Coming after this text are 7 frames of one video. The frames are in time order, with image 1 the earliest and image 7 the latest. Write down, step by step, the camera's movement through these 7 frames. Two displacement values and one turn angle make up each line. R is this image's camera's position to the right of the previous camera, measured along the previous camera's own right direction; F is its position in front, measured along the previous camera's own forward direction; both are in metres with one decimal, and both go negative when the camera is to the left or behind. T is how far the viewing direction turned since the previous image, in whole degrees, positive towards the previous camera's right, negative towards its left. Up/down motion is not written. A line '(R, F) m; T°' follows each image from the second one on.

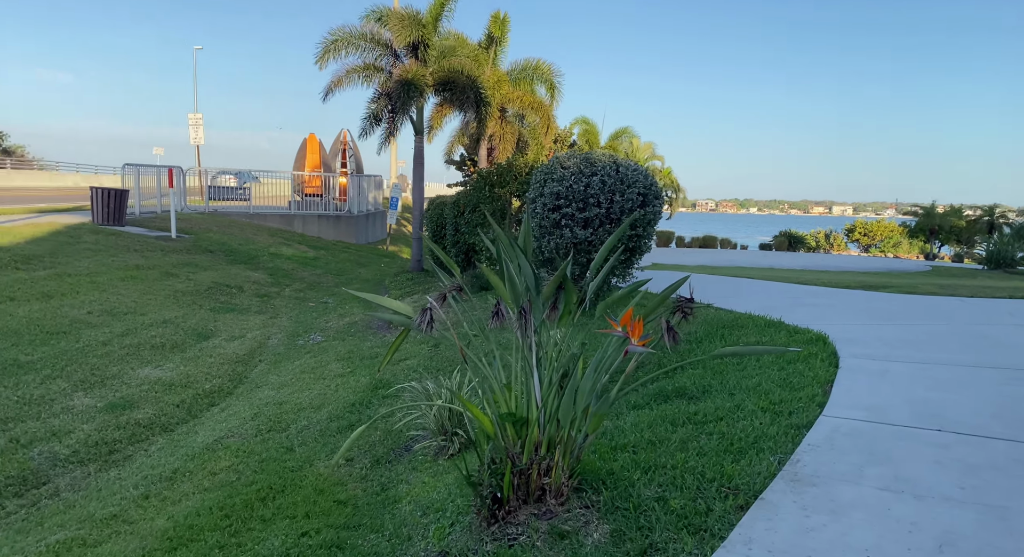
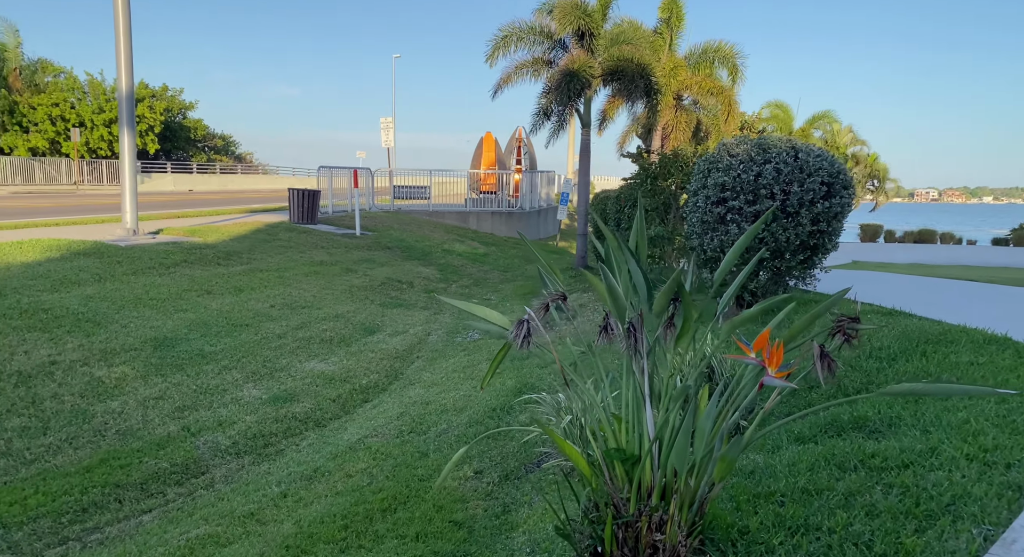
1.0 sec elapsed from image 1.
(+0.2, +0.4) m; -15°
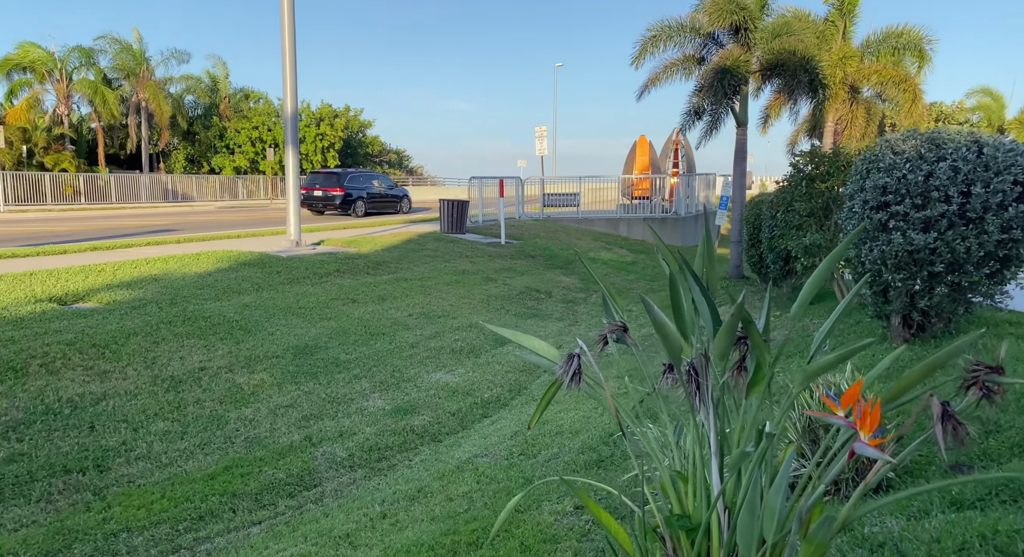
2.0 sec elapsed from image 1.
(+0.3, +0.3) m; -13°
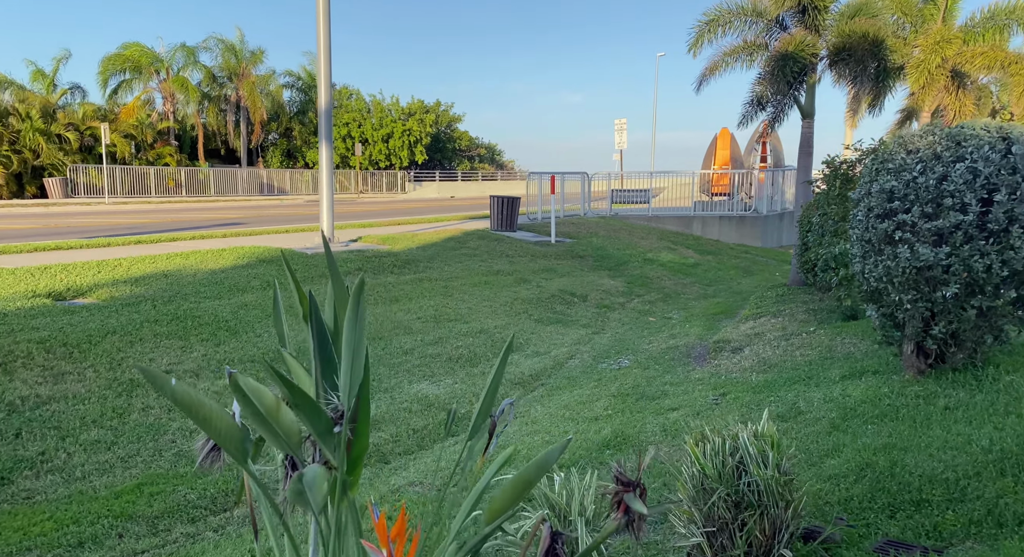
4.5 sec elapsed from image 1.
(+0.9, +0.6) m; -7°
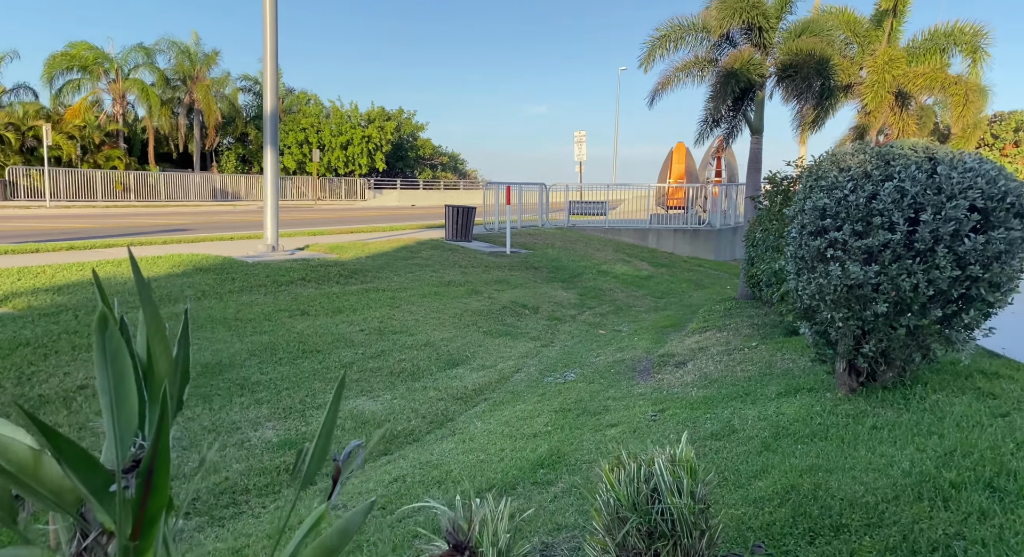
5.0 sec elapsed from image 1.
(+0.2, +0.1) m; +3°
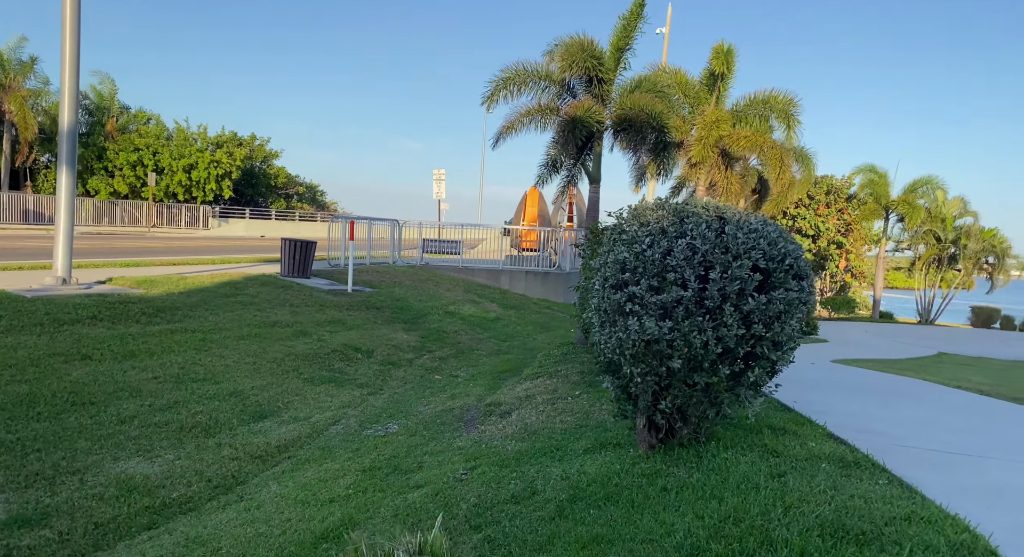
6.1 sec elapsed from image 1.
(+0.4, +0.3) m; +11°
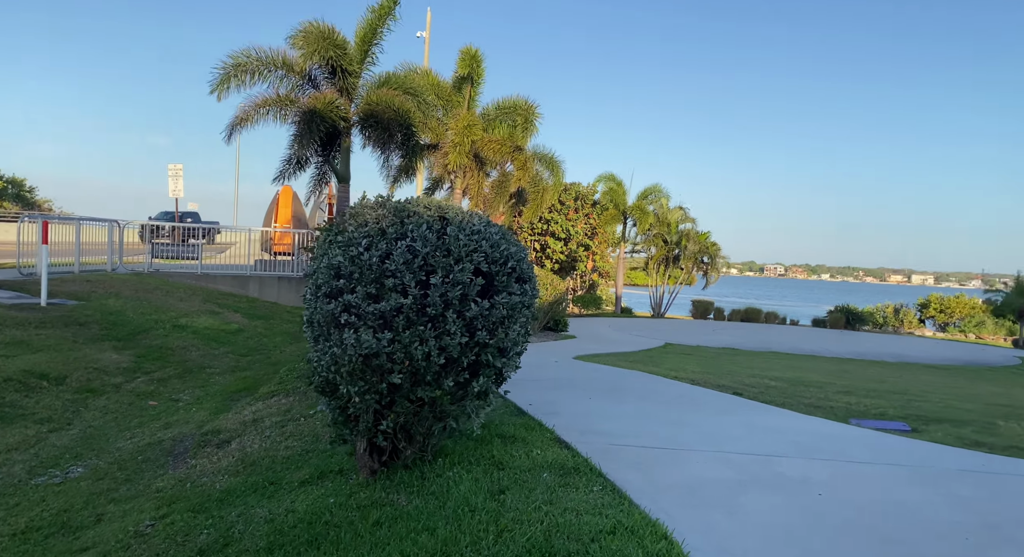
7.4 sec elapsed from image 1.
(+0.4, +0.4) m; +19°
